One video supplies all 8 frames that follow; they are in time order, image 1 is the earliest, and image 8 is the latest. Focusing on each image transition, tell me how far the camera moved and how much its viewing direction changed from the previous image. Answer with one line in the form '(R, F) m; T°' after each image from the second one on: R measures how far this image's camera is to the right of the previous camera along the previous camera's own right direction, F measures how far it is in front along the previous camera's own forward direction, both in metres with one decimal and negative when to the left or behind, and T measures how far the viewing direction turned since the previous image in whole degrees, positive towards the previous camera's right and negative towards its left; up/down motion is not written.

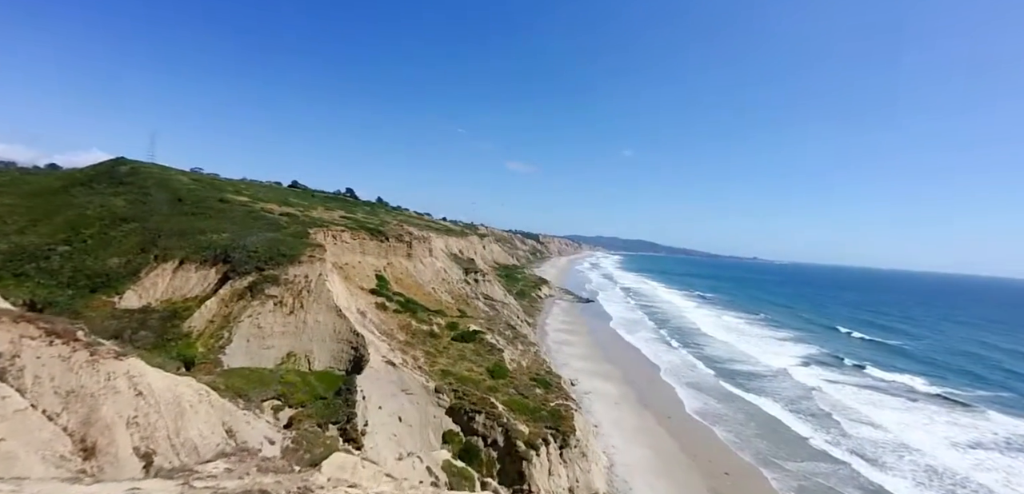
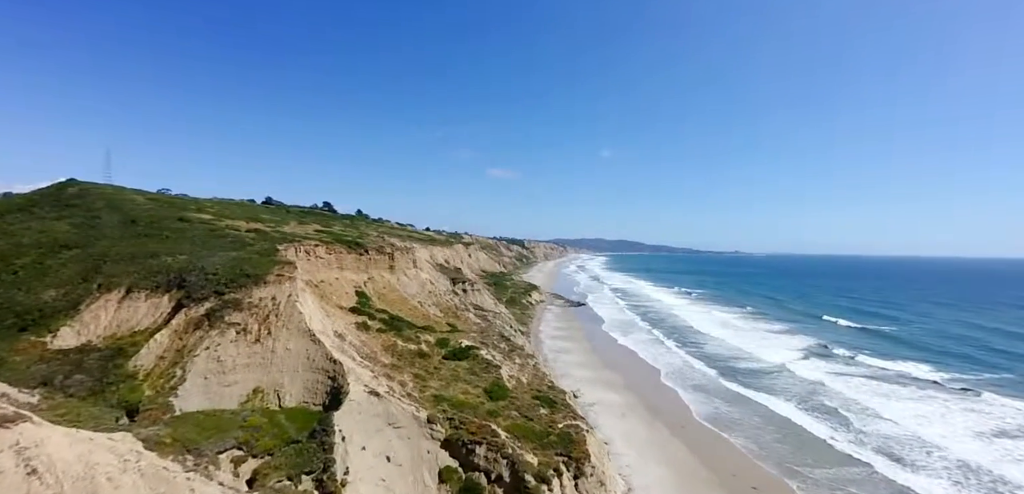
(-0.4, +2.4) m; +2°
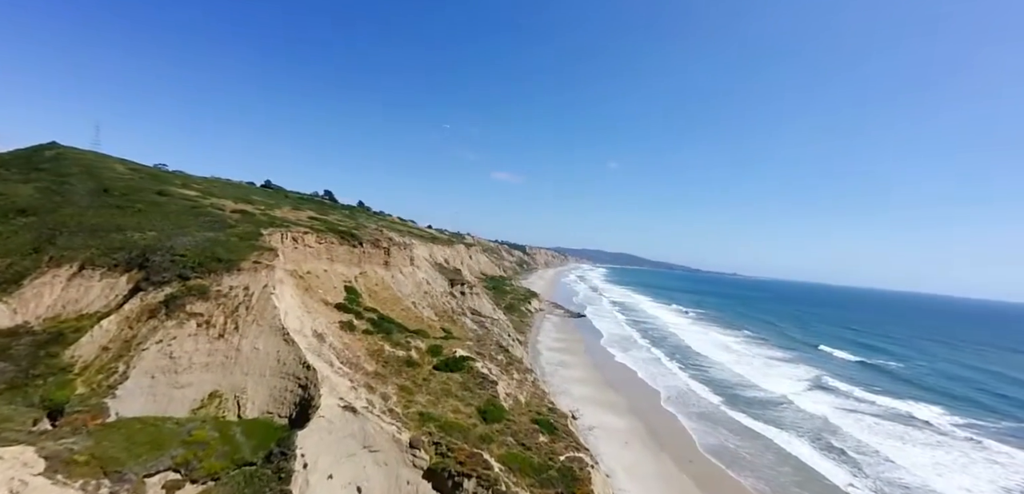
(-0.4, +2.5) m; 0°
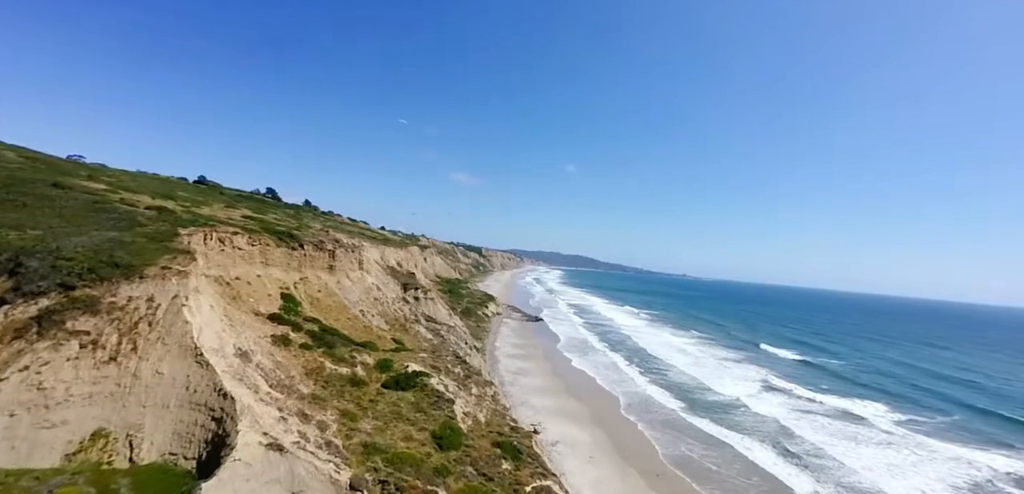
(-0.2, +2.1) m; +5°
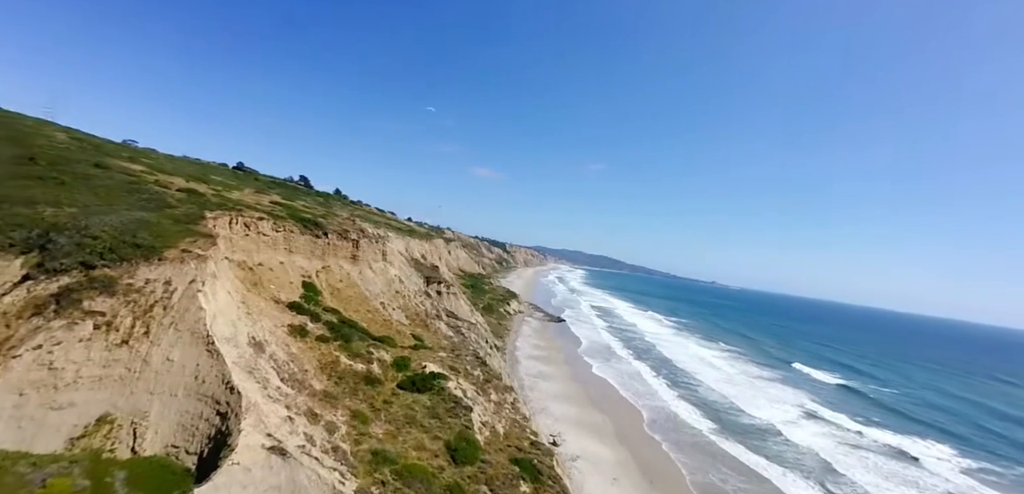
(-0.2, +1.0) m; -3°
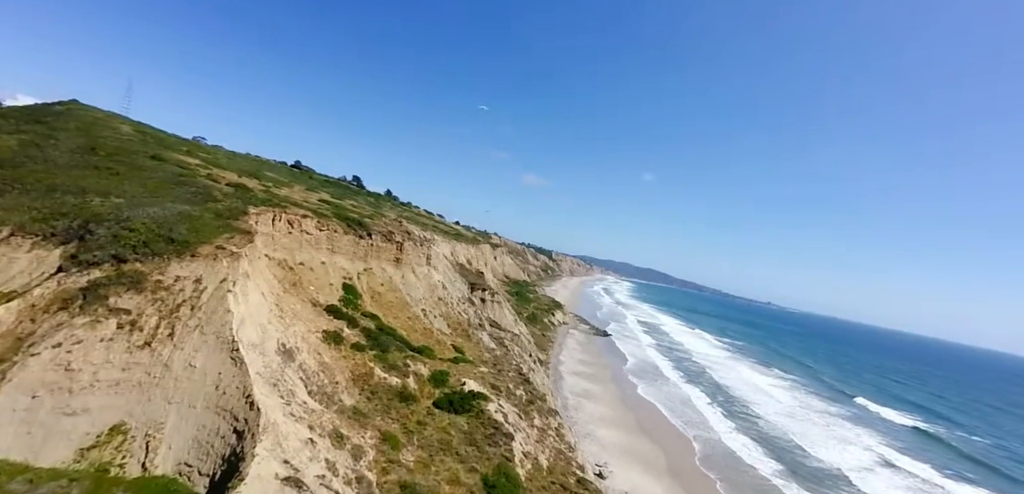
(-0.3, +1.8) m; -6°
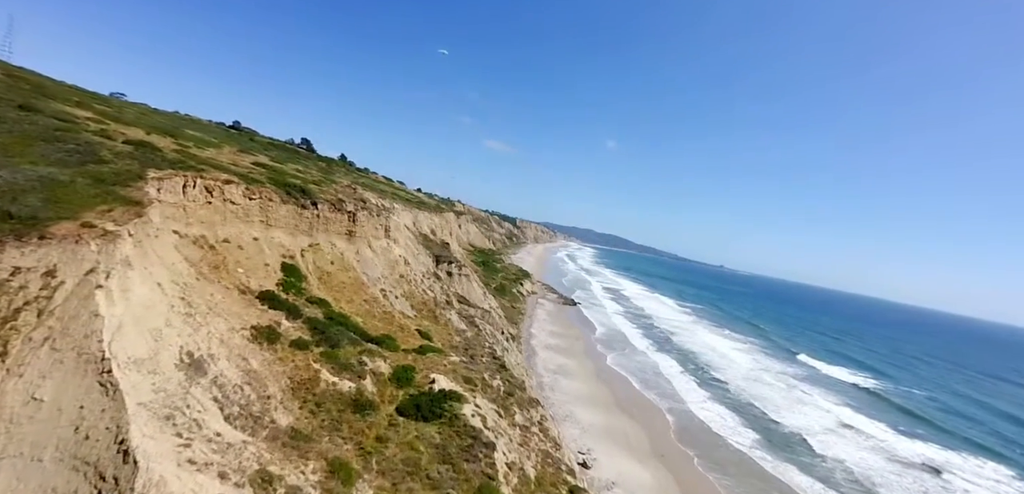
(-0.4, +3.3) m; +4°
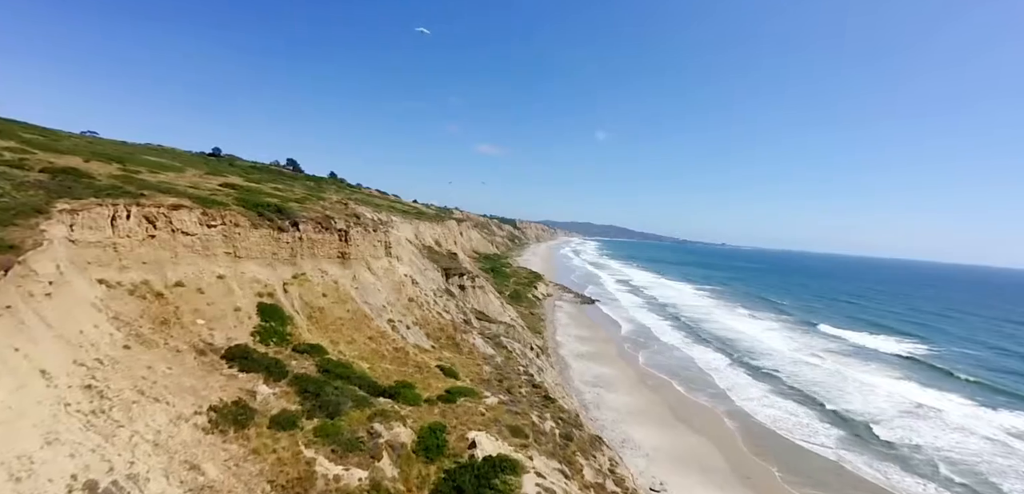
(-1.2, +4.3) m; 0°
